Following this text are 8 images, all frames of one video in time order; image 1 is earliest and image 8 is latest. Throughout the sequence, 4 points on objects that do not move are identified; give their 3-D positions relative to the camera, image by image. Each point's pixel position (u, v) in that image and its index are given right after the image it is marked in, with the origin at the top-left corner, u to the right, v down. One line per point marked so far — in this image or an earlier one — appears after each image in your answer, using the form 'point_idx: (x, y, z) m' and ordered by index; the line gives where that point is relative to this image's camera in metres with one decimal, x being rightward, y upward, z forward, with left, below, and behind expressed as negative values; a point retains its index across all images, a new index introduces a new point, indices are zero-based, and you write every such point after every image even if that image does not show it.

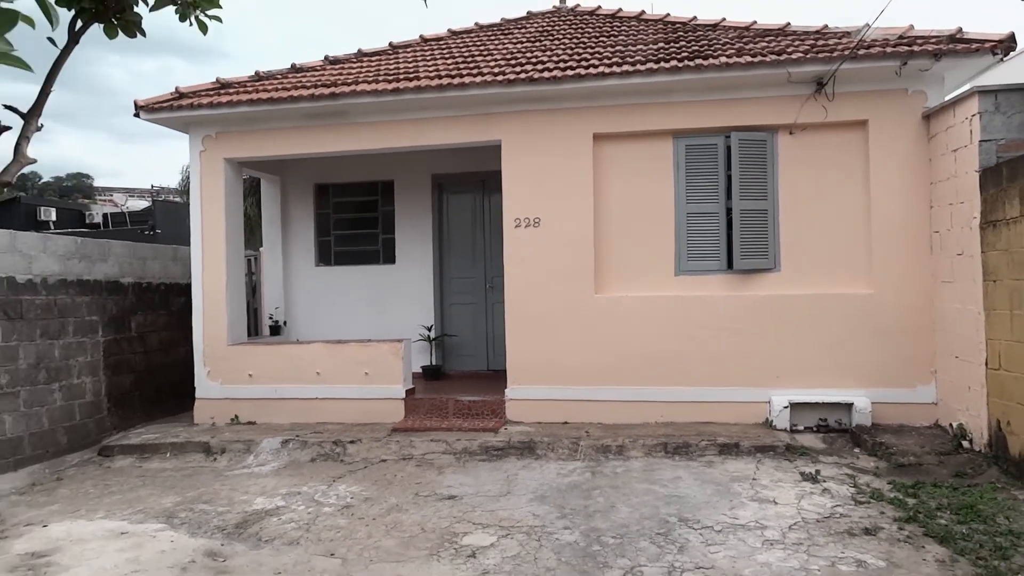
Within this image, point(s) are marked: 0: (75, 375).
0: (-3.7, -0.7, +6.6) m
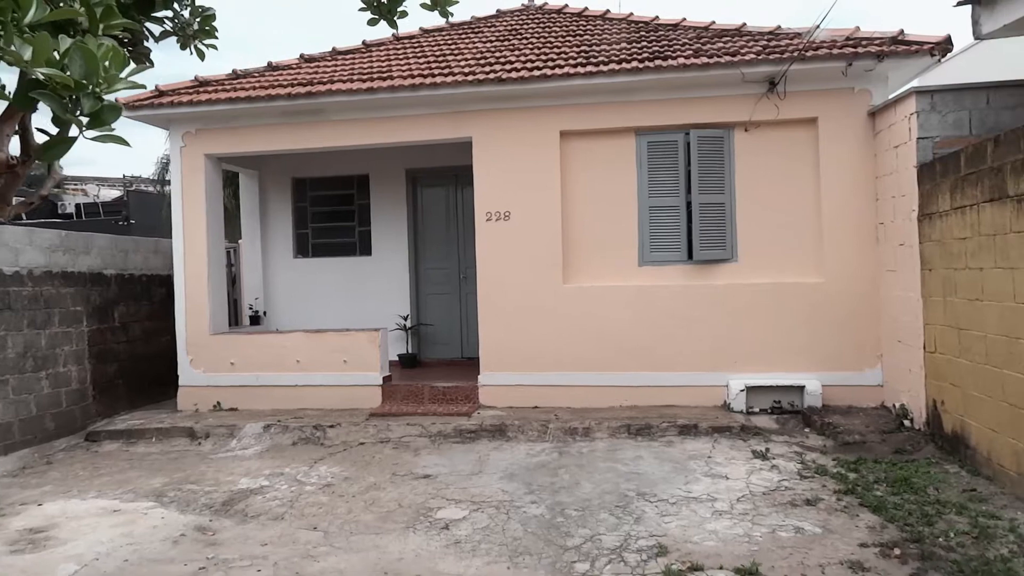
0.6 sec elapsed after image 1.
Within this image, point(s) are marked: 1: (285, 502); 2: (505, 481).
0: (-3.9, -0.7, +6.8) m
1: (-1.4, -1.3, +4.8) m
2: (0.0, -1.2, +4.9) m
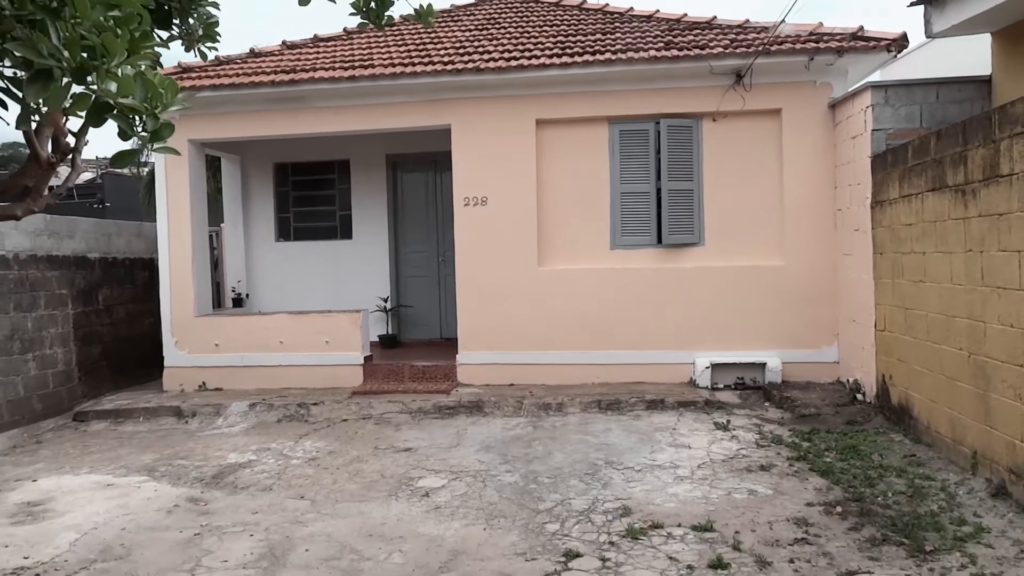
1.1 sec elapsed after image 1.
0: (-4.2, -0.5, +7.0) m
1: (-1.5, -1.2, +5.1) m
2: (-0.2, -1.1, +5.2) m
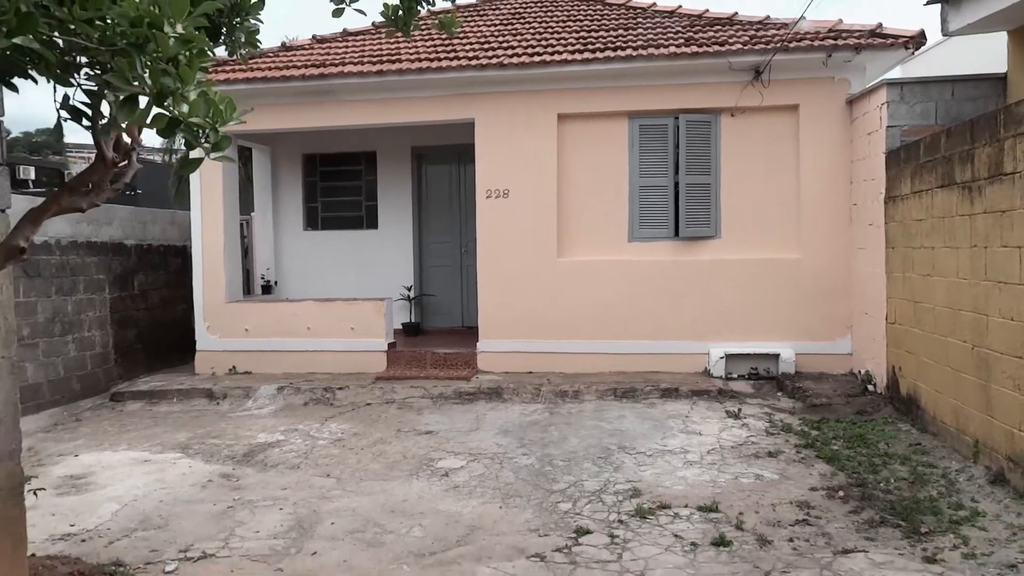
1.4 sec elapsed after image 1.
0: (-4.0, -0.4, +7.3) m
1: (-1.4, -1.1, +5.3) m
2: (-0.1, -1.0, +5.4) m
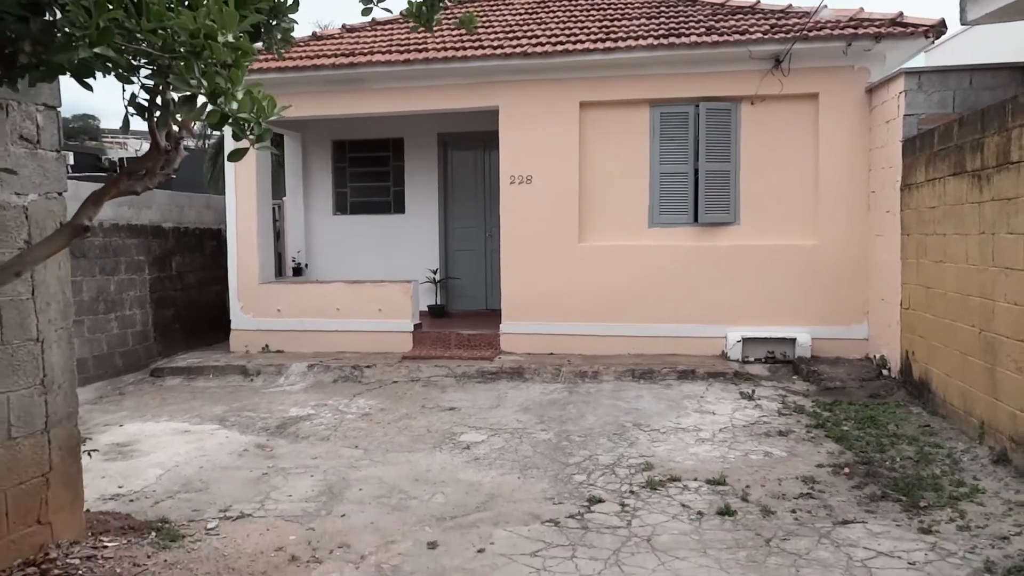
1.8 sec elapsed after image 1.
0: (-3.8, -0.2, +7.7) m
1: (-1.3, -1.0, +5.6) m
2: (+0.1, -0.9, +5.7) m
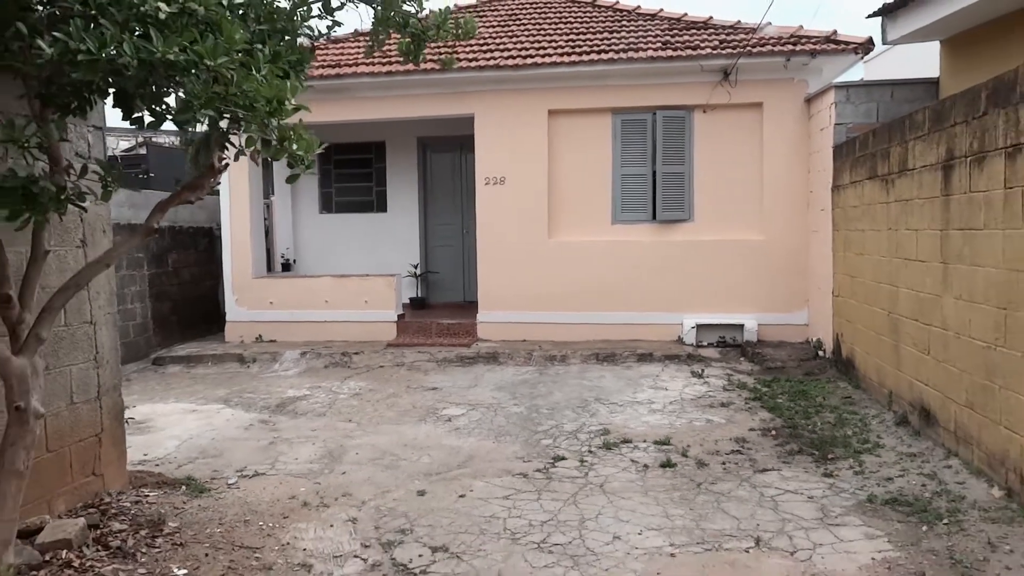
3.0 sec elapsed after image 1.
0: (-4.0, -0.1, +8.2) m
1: (-1.5, -0.9, +6.2) m
2: (-0.1, -0.8, +6.3) m
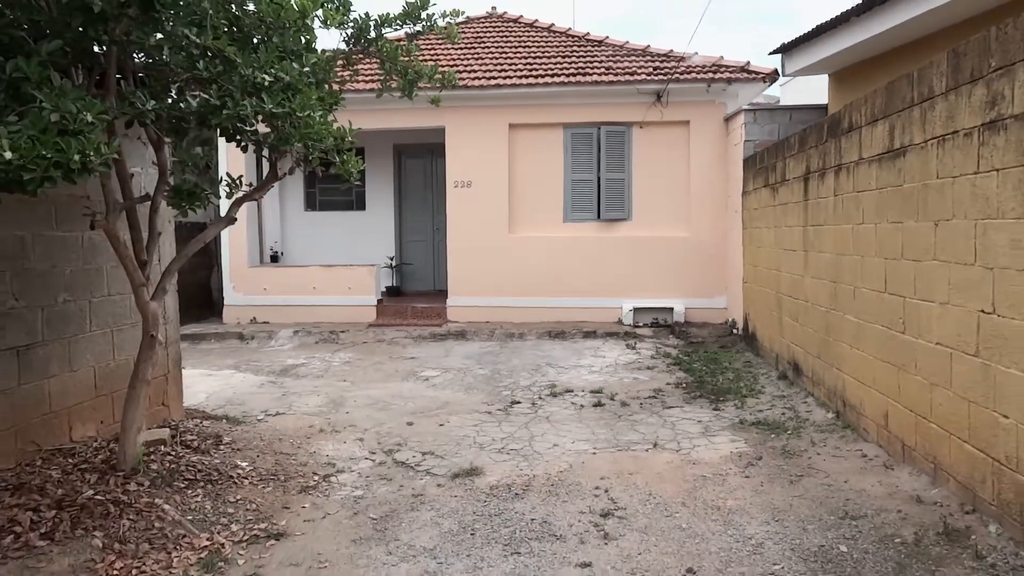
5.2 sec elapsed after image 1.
0: (-4.4, 0.0, +9.3) m
1: (-1.8, -0.8, +7.4) m
2: (-0.5, -0.7, +7.6) m
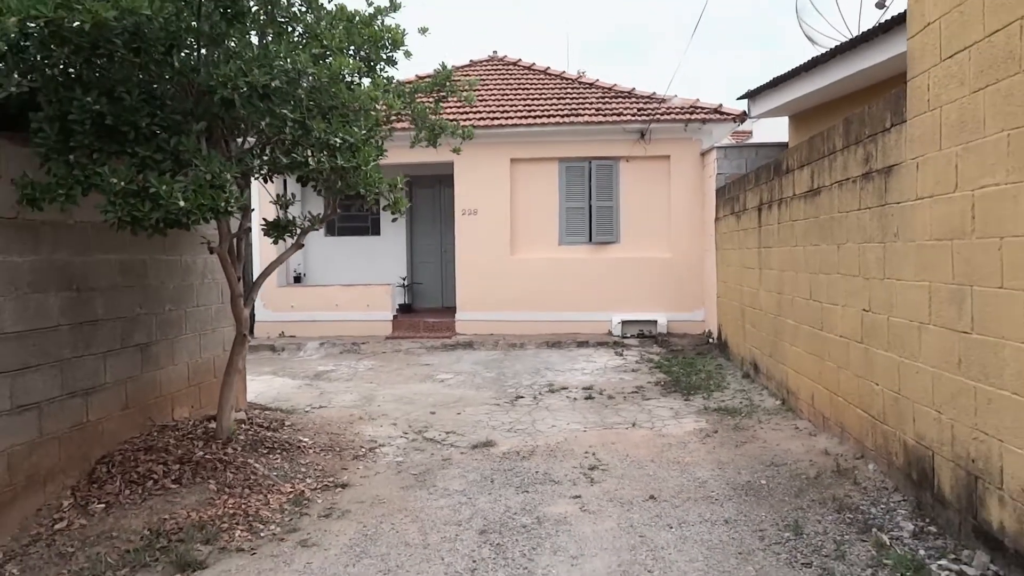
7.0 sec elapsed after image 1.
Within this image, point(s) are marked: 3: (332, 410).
0: (-4.4, -0.2, +10.4) m
1: (-1.8, -0.9, +8.5) m
2: (-0.4, -0.9, +8.7) m
3: (-1.5, -1.0, +6.6) m
